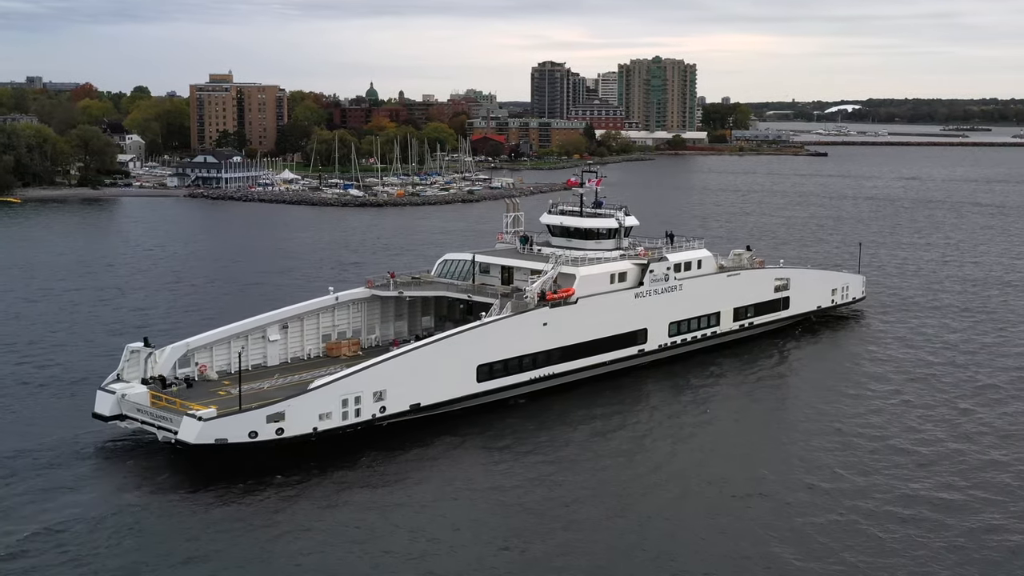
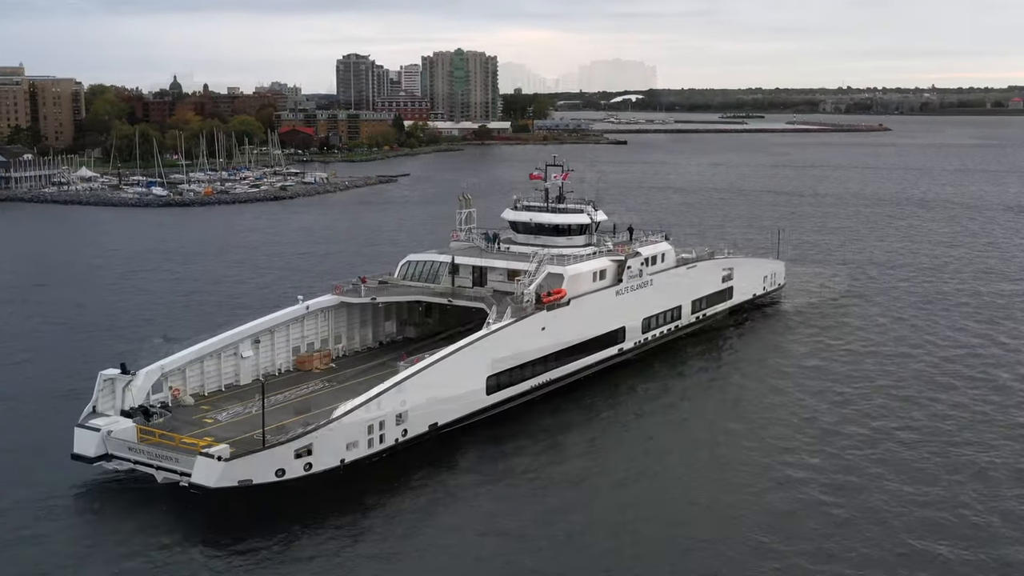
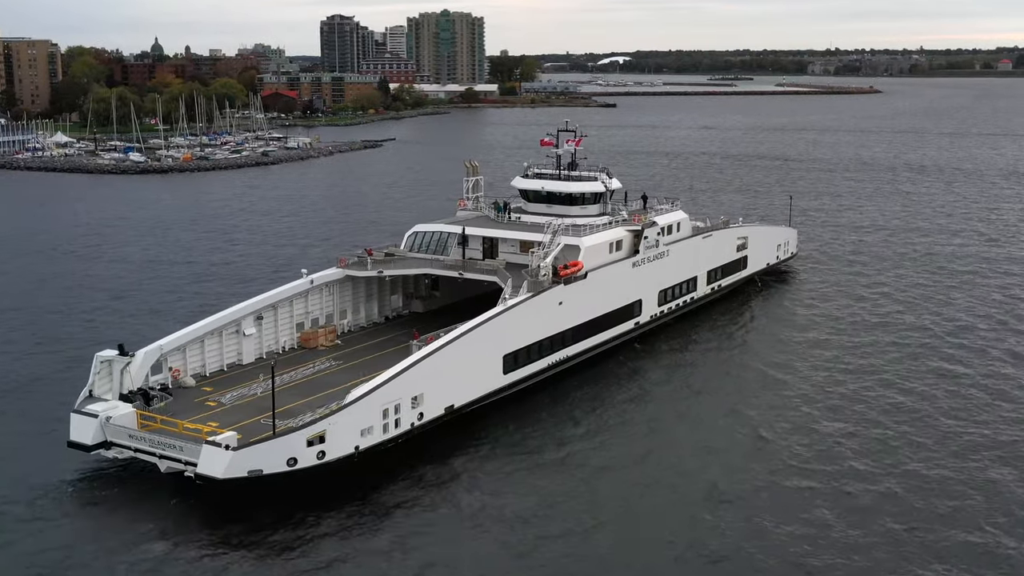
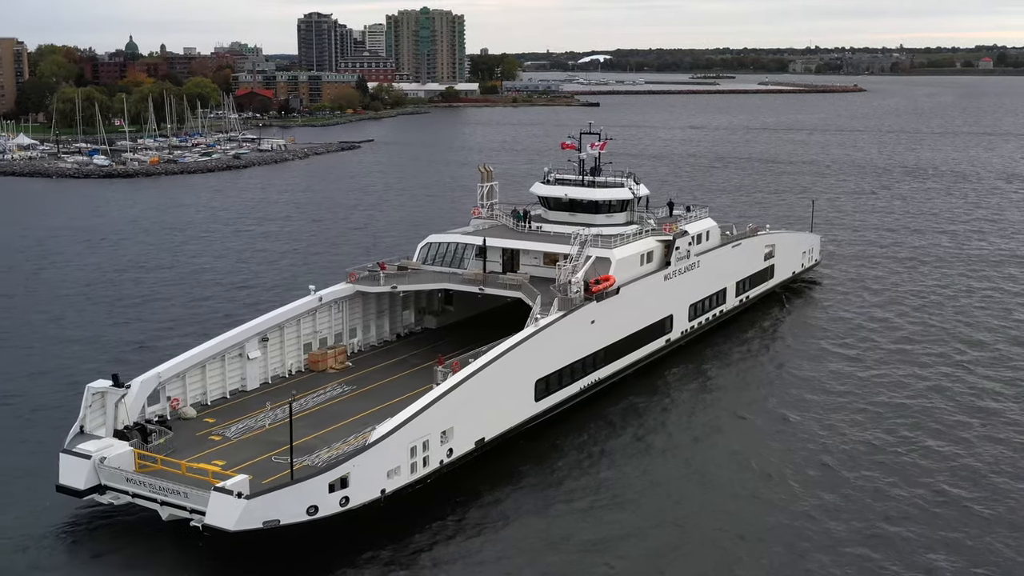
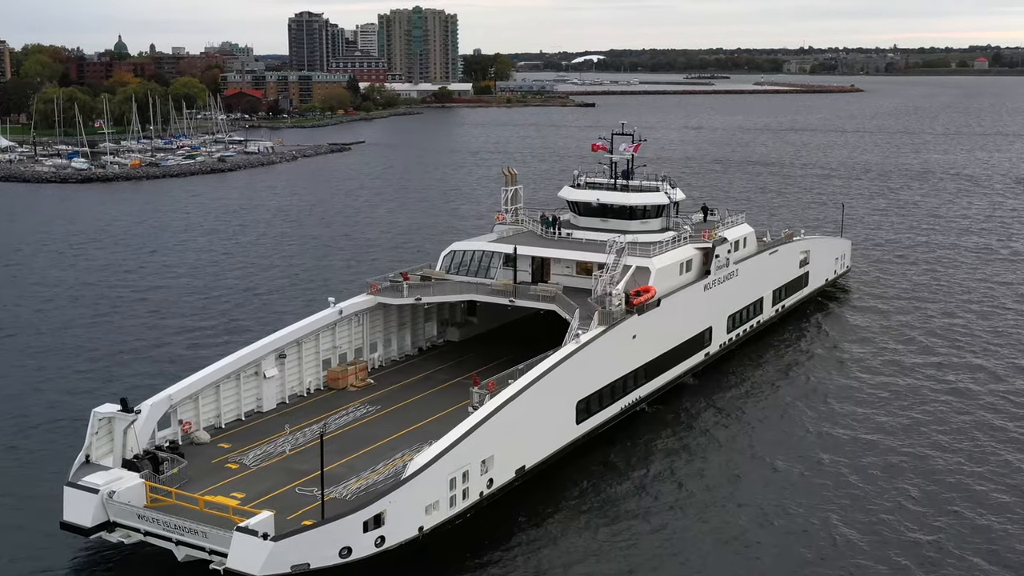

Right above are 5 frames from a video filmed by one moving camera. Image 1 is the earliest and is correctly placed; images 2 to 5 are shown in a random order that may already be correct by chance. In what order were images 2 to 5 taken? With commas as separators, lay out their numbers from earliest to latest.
2, 3, 4, 5
